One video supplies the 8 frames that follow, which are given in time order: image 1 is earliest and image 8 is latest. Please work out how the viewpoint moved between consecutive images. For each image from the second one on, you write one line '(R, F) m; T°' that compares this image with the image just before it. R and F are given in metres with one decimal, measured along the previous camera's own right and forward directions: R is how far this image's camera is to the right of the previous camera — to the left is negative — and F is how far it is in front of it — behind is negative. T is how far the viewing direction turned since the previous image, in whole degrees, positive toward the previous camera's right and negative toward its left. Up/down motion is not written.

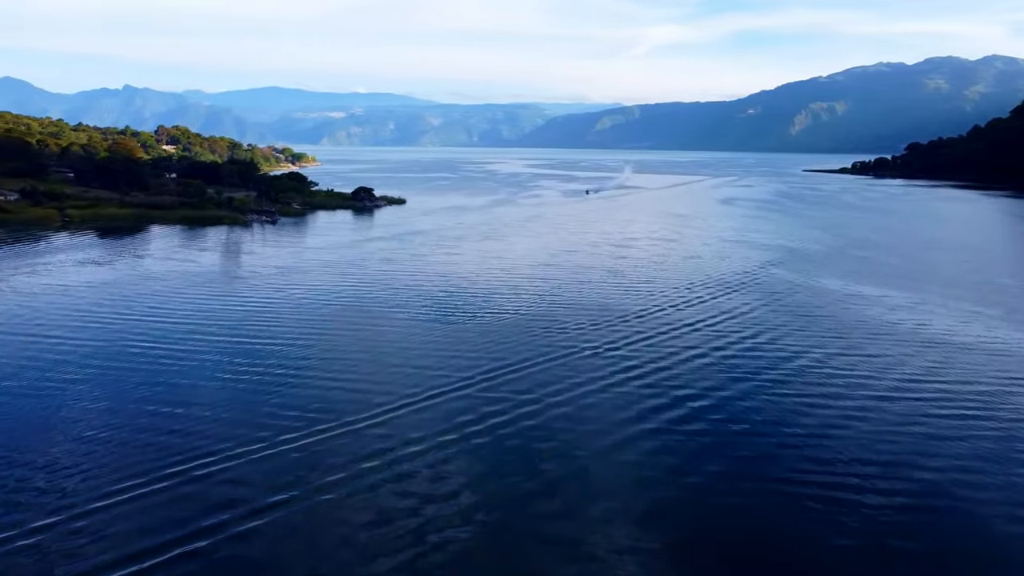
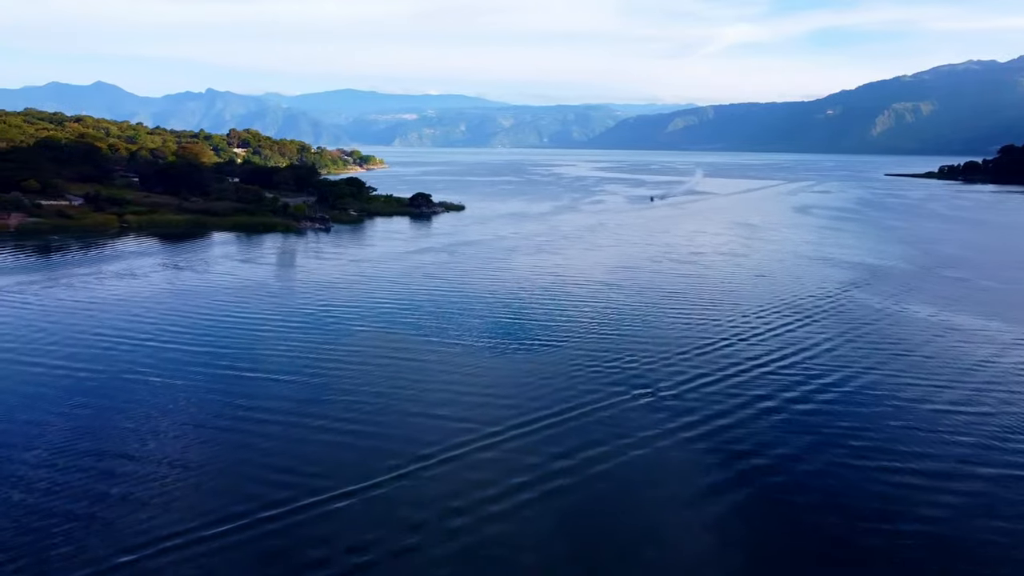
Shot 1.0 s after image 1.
(+0.4, +1.5) m; -5°
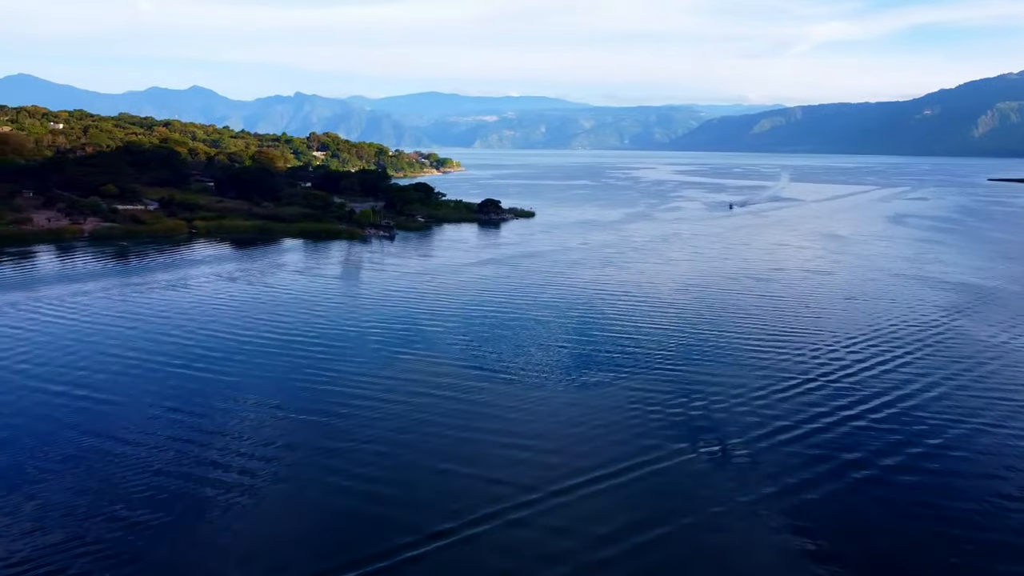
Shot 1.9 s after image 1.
(+0.4, +1.4) m; -6°
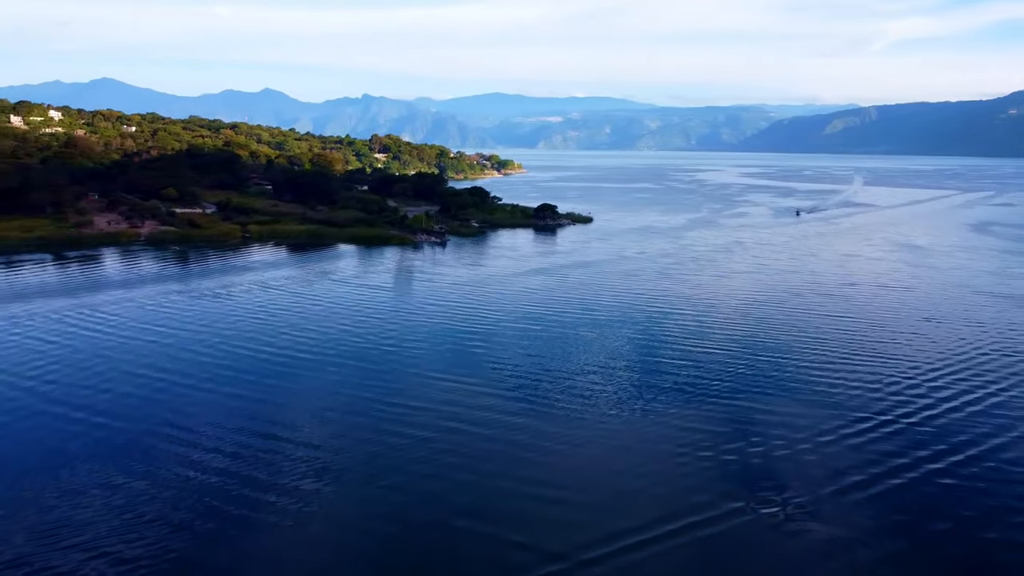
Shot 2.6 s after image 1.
(+0.3, +1.0) m; -4°
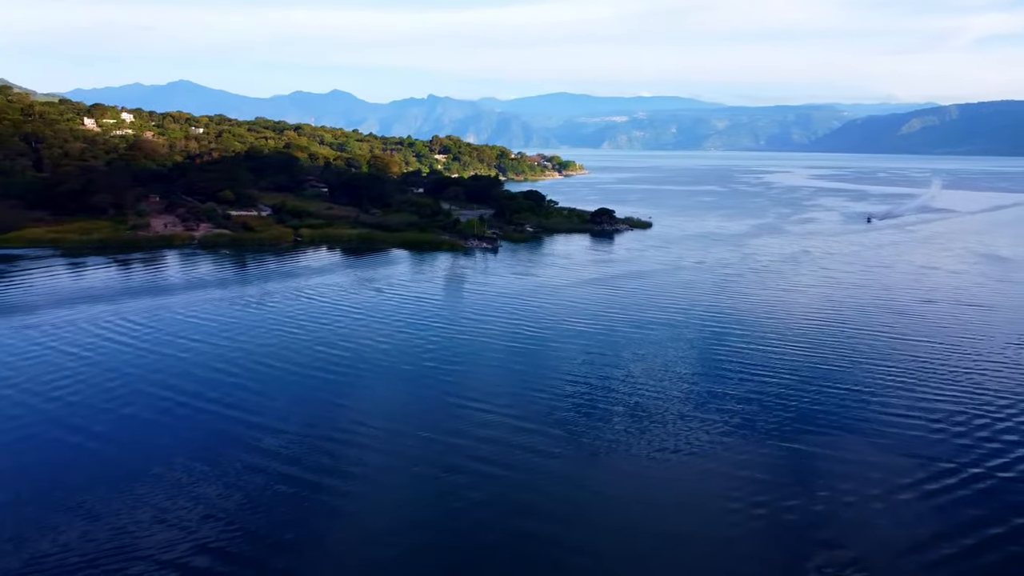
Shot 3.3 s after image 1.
(+0.4, +1.0) m; -4°
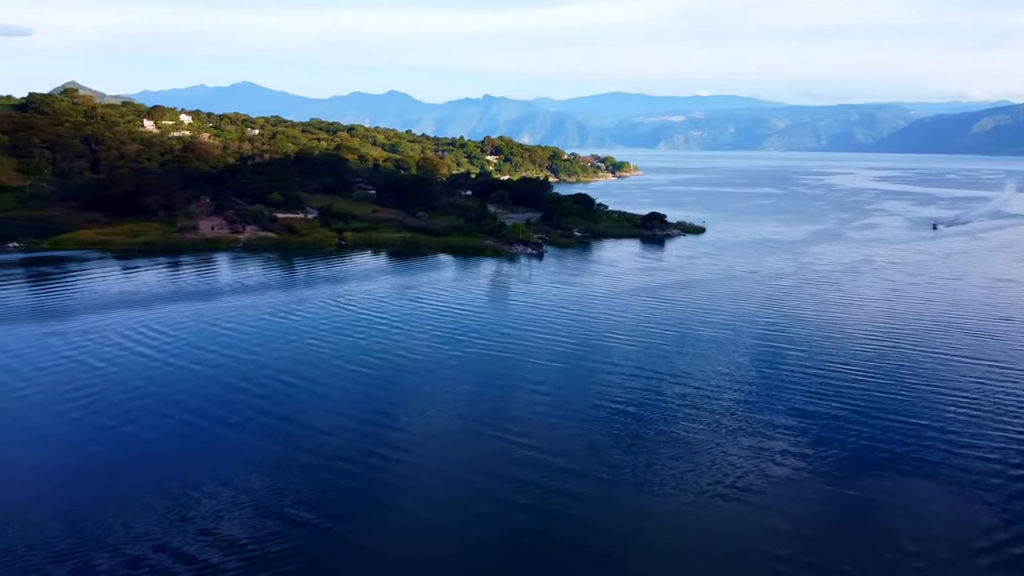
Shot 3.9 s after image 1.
(+0.3, +0.9) m; -4°
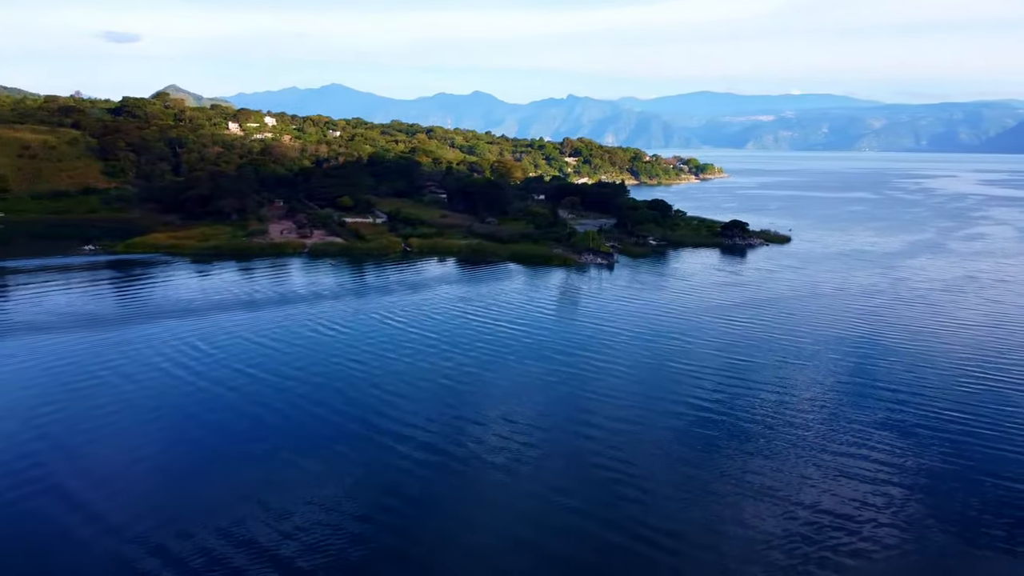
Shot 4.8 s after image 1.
(+0.5, +1.3) m; -6°
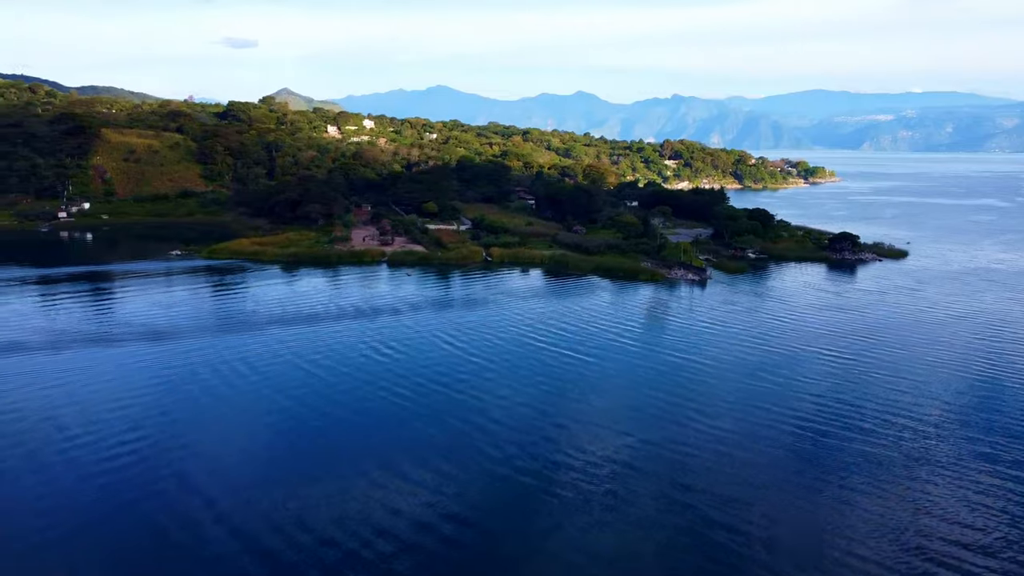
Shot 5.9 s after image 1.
(+0.6, +1.5) m; -7°
